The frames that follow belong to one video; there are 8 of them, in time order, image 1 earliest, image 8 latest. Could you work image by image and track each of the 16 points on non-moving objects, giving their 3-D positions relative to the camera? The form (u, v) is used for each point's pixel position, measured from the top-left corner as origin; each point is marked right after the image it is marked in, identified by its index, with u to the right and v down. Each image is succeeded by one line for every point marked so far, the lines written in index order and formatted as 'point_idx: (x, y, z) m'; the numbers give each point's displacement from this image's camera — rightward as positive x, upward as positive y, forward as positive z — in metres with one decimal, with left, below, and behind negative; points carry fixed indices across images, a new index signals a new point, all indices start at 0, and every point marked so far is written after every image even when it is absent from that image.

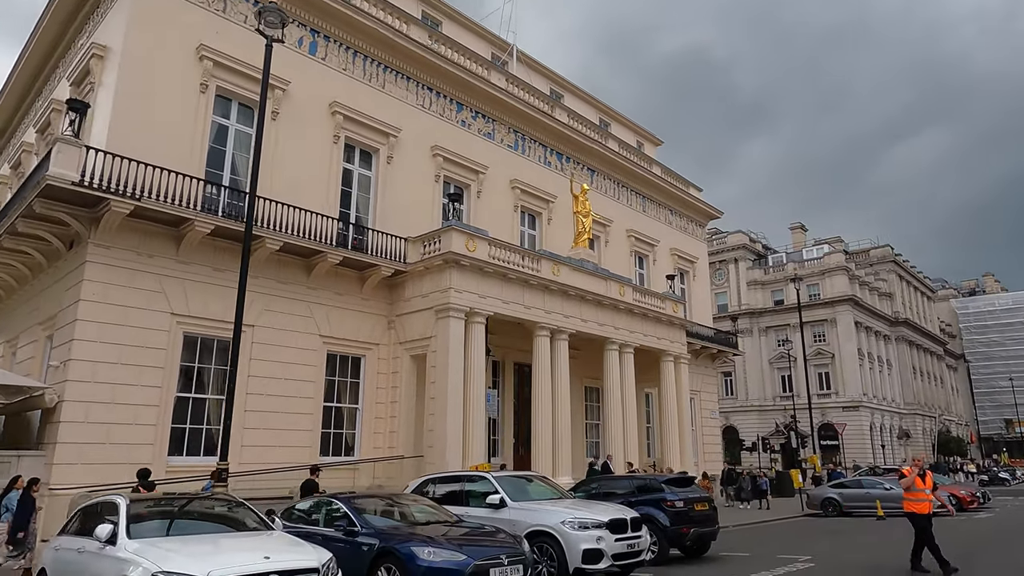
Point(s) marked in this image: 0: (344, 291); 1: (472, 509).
0: (-4.7, -0.1, +18.7) m
1: (-0.6, -3.1, +9.4) m
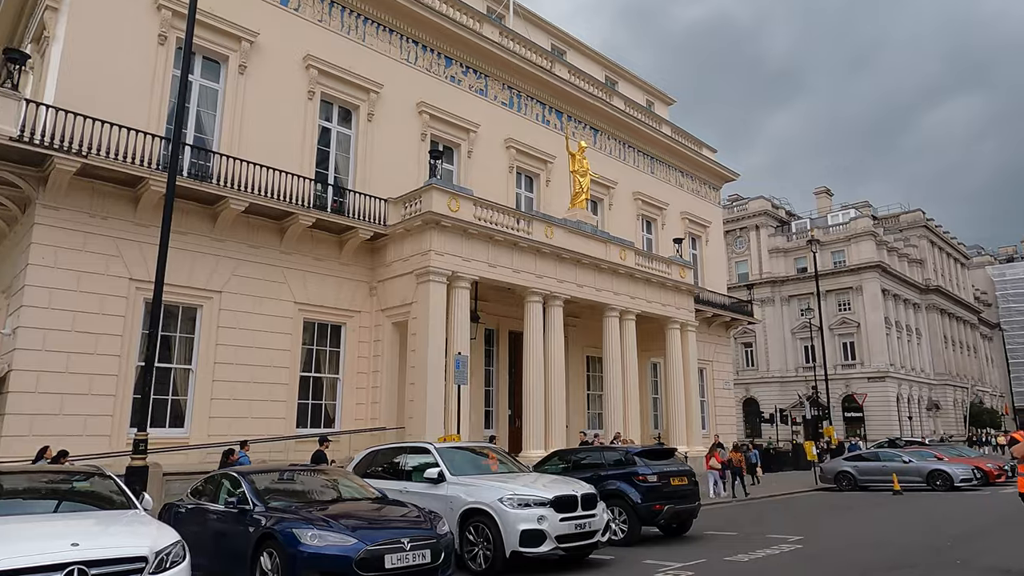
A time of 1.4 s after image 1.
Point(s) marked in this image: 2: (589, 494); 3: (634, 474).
0: (-5.1, +0.9, +17.8) m
1: (-1.3, -2.5, +8.4) m
2: (+0.9, -2.4, +7.7) m
3: (+1.7, -2.7, +9.6) m
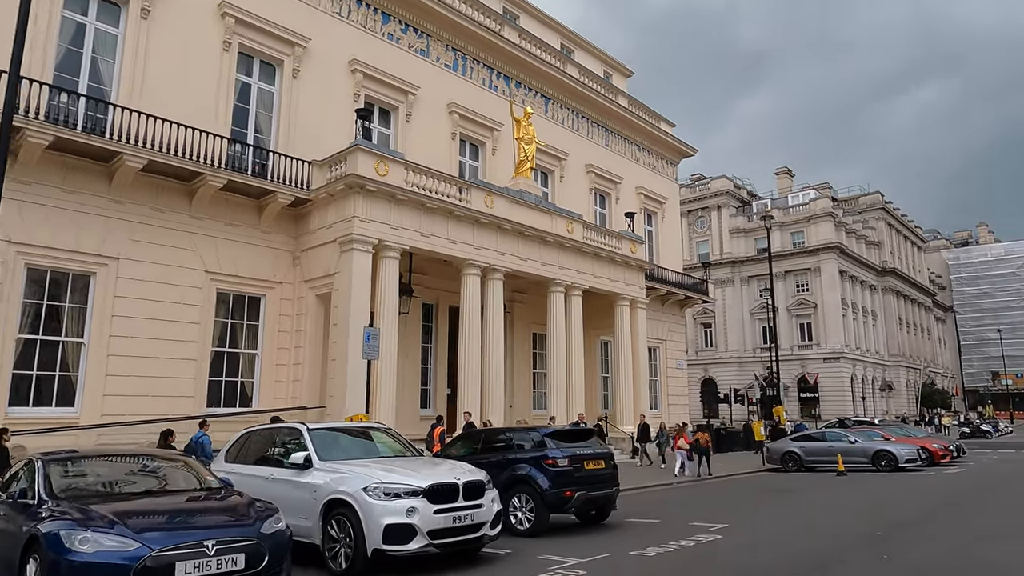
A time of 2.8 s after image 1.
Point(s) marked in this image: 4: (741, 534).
0: (-6.8, +1.6, +16.4) m
1: (-2.6, -2.0, +7.3) m
2: (-0.4, -2.0, +6.7) m
3: (+0.4, -2.2, +8.6) m
4: (+2.9, -3.3, +8.7) m
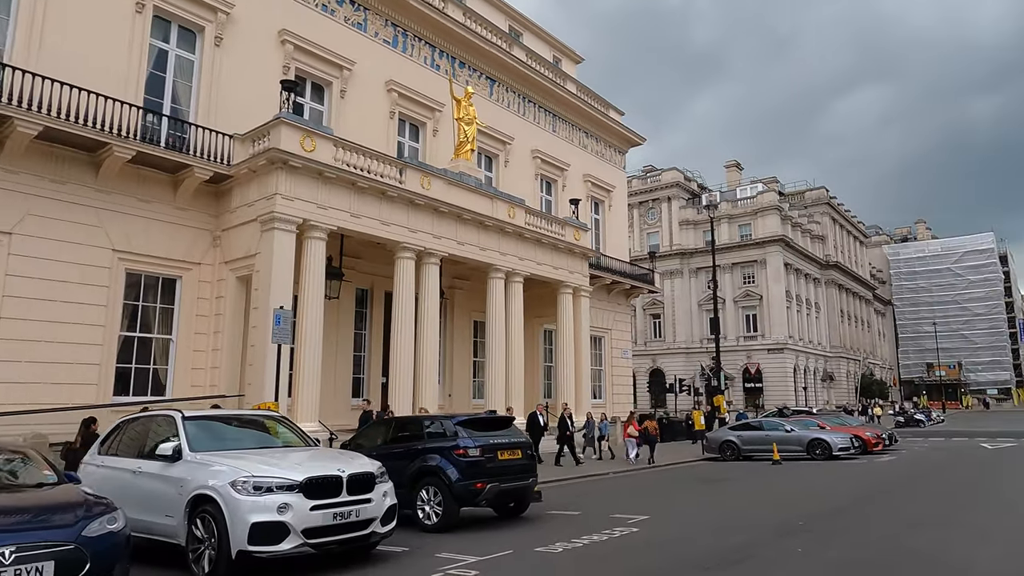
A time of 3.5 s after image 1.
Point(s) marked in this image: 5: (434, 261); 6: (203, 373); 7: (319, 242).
0: (-8.3, +2.1, +15.3) m
1: (-3.6, -1.7, +6.5) m
2: (-1.4, -1.7, +6.1) m
3: (-0.7, -1.9, +8.1) m
4: (+1.8, -3.0, +8.3) m
5: (-2.2, +0.8, +18.4) m
6: (-7.3, -2.0, +15.8) m
7: (-4.5, +1.1, +15.6) m
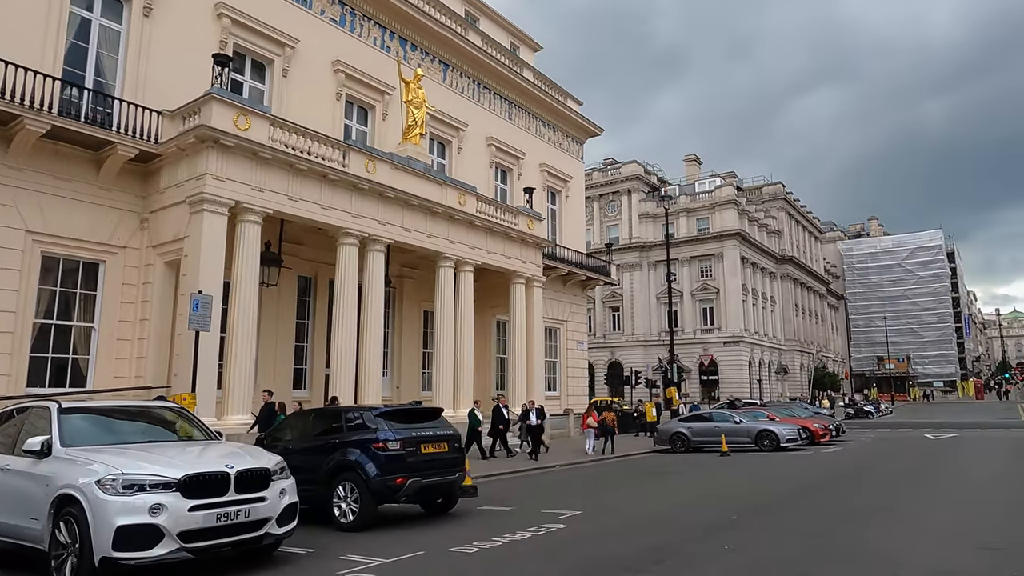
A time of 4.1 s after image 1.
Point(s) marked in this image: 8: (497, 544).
0: (-9.5, +2.4, +14.3) m
1: (-4.4, -1.5, +5.9) m
2: (-2.1, -1.5, +5.5) m
3: (-1.6, -1.7, +7.6) m
4: (+0.9, -2.8, +8.0) m
5: (-3.6, +1.1, +17.7) m
6: (-8.6, -1.7, +15.0) m
7: (-5.7, +1.4, +14.8) m
8: (-0.2, -2.6, +6.8) m
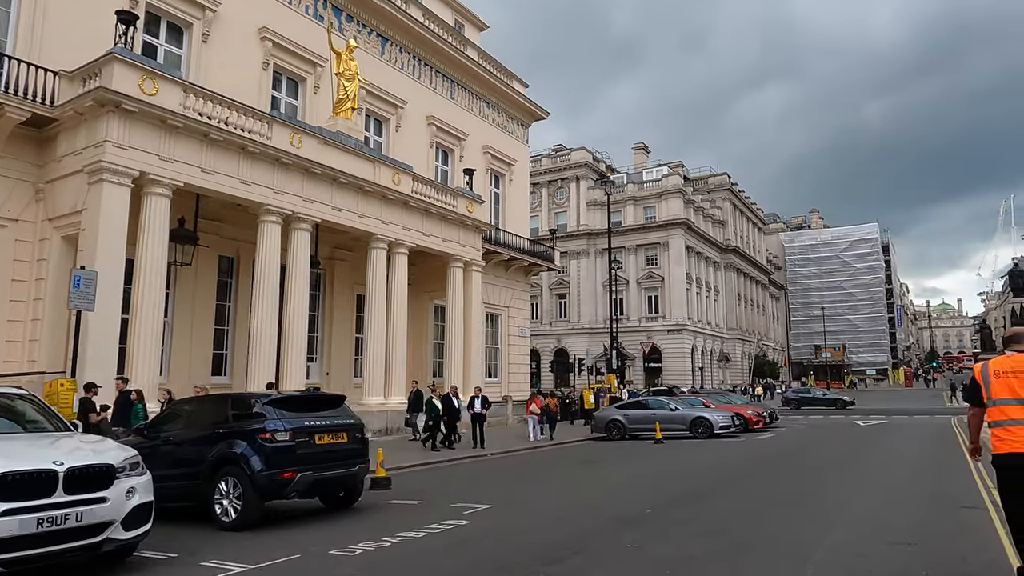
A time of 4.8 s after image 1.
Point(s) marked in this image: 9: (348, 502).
0: (-10.9, +2.9, +13.0) m
1: (-5.3, -1.3, +5.0) m
2: (-3.0, -1.3, +4.8) m
3: (-2.6, -1.5, +6.9) m
4: (-0.1, -2.6, +7.5) m
5: (-5.3, +1.6, +16.8) m
6: (-10.1, -1.2, +13.7) m
7: (-7.2, +1.8, +13.7) m
8: (-1.1, -2.4, +6.2) m
9: (-1.9, -2.5, +7.9) m
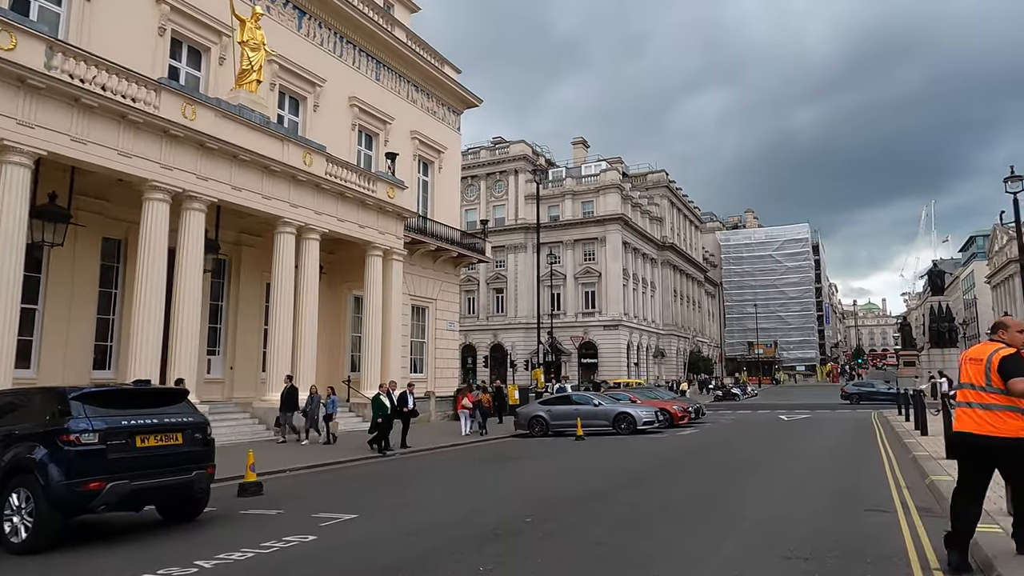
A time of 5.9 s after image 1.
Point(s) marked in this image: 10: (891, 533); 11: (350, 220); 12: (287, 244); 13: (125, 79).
0: (-12.6, +3.3, +11.0) m
1: (-6.3, -1.0, +3.6) m
2: (-4.1, -1.1, +3.6) m
3: (-3.8, -1.2, +5.7) m
4: (-1.4, -2.4, +6.5) m
5: (-7.3, +1.9, +15.4) m
6: (-11.9, -0.8, +11.9) m
7: (-9.0, +2.2, +12.1) m
8: (-2.3, -2.2, +5.2) m
9: (-3.3, -2.3, +6.8) m
10: (+3.6, -2.3, +6.3) m
11: (-4.8, +2.0, +20.0) m
12: (-6.0, +1.2, +17.8) m
13: (-8.1, +4.4, +13.9) m
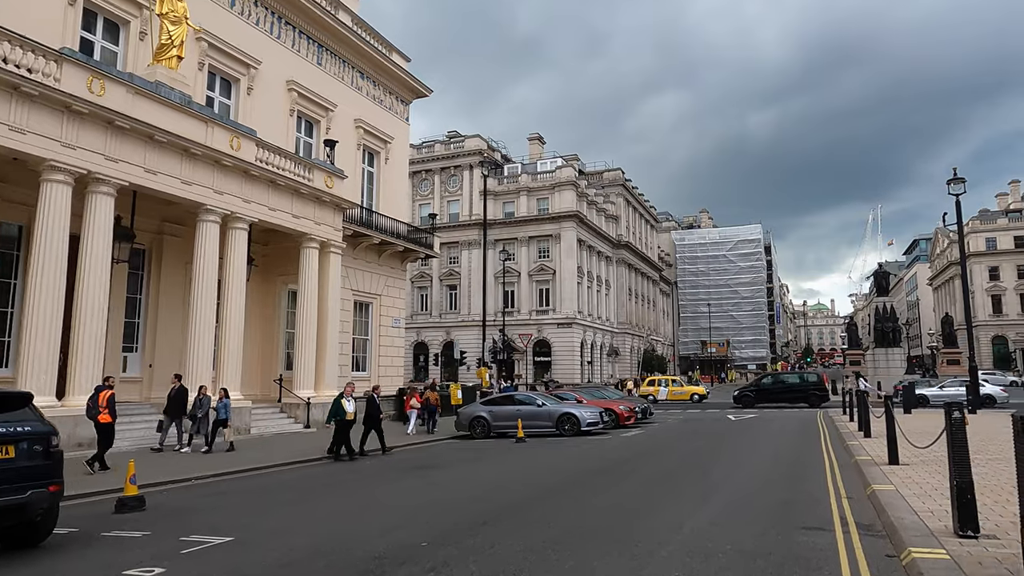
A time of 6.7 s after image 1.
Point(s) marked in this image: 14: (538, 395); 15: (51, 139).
0: (-13.7, +3.5, +9.5) m
1: (-7.0, -0.9, +2.4) m
2: (-4.7, -0.9, +2.6) m
3: (-4.6, -1.1, +4.6) m
4: (-2.3, -2.3, +5.6) m
5: (-8.6, +2.1, +14.1) m
6: (-13.0, -0.6, +10.4) m
7: (-10.1, +2.4, +10.8) m
8: (-3.1, -2.0, +4.2) m
9: (-4.2, -2.2, +5.8) m
10: (+2.7, -2.3, +5.8) m
11: (-6.5, +2.2, +18.9) m
12: (-7.5, +1.4, +16.7) m
13: (-9.3, +4.5, +12.6) m
14: (+0.8, -3.0, +18.9) m
15: (-9.0, +2.9, +13.2) m
